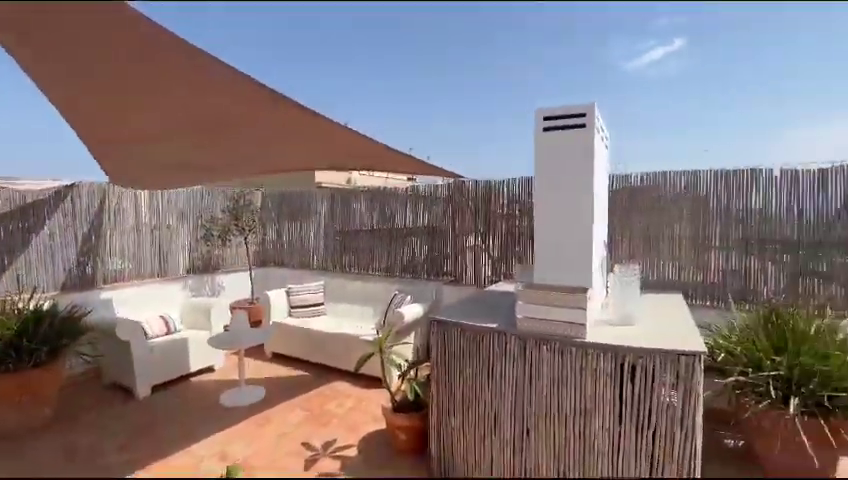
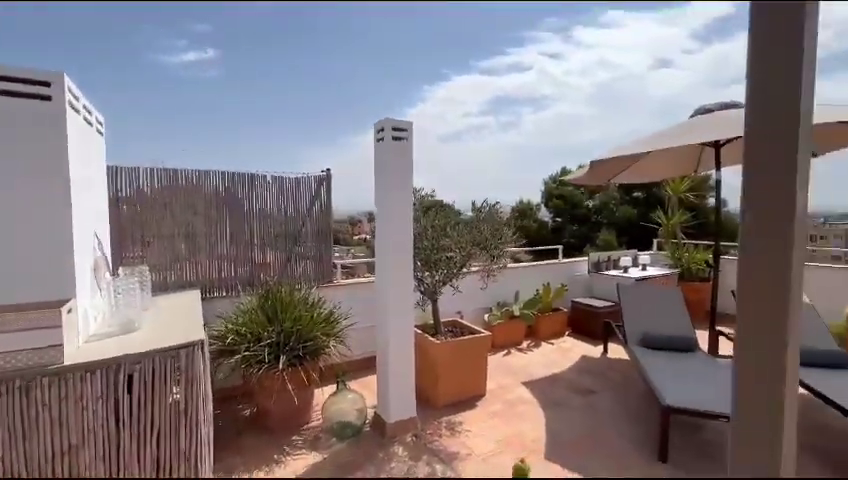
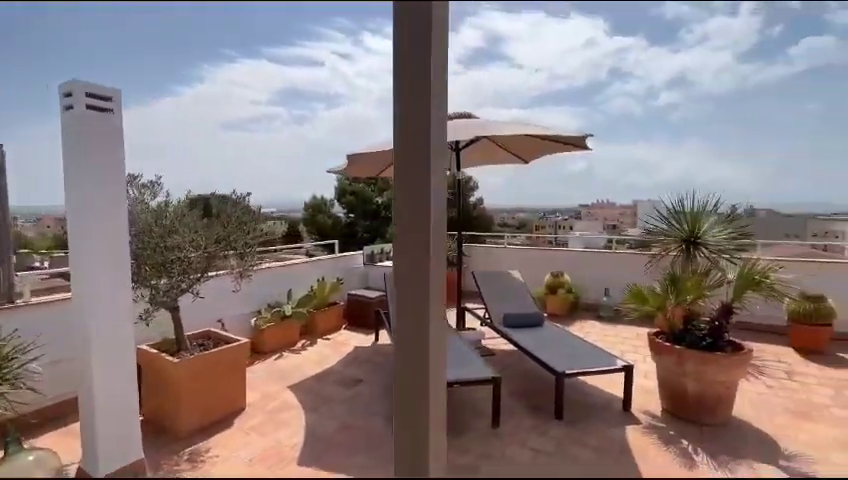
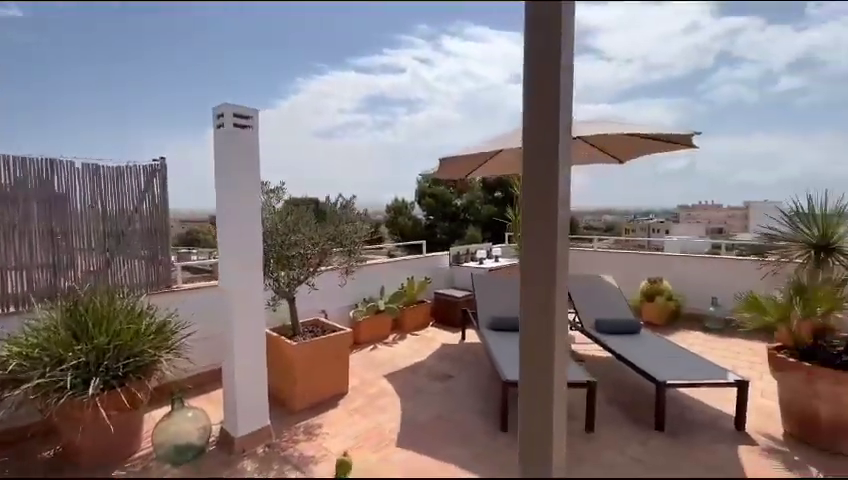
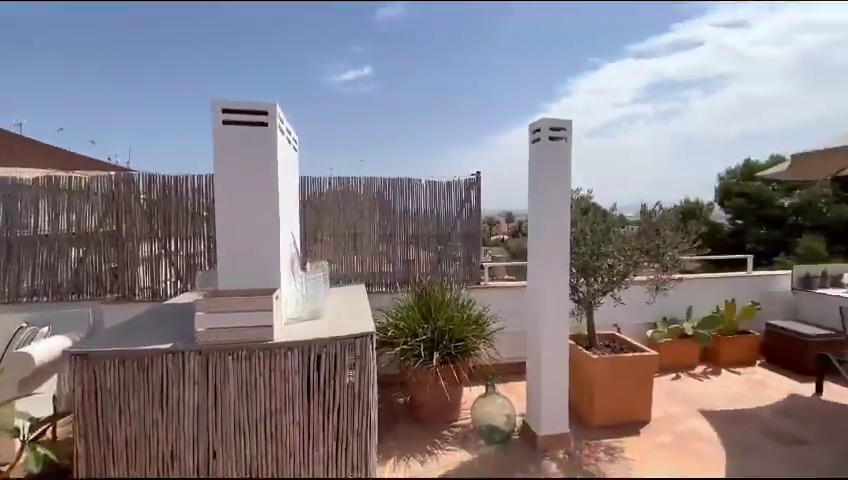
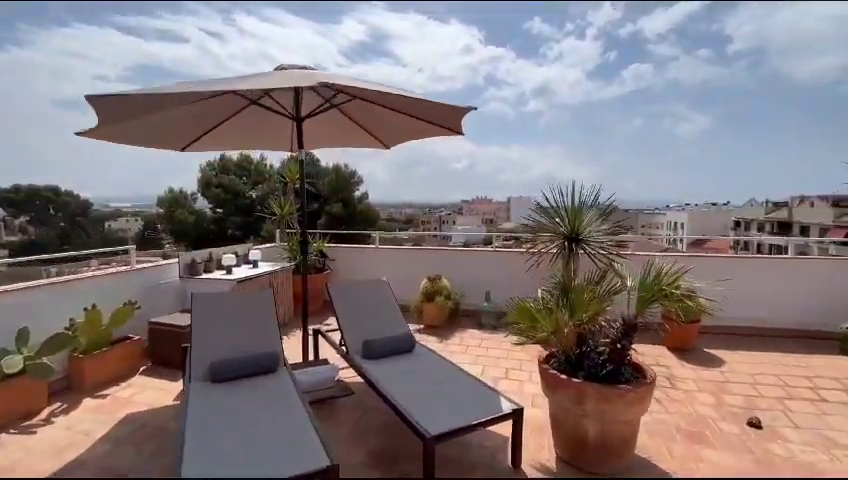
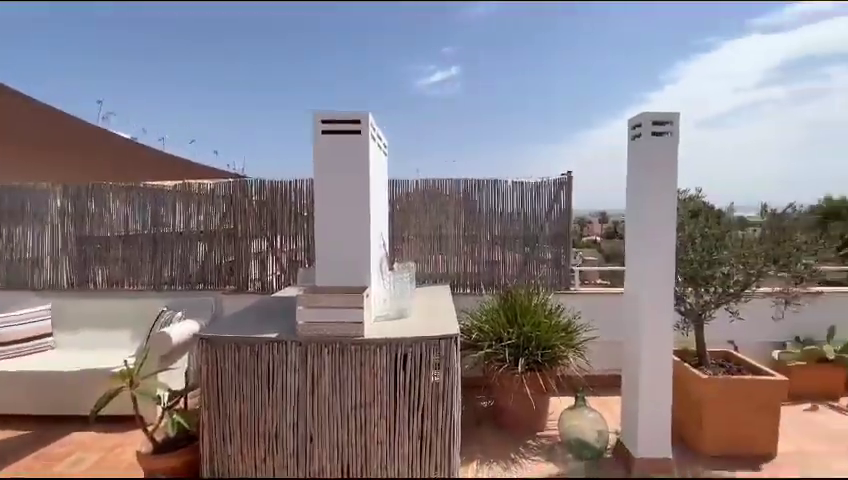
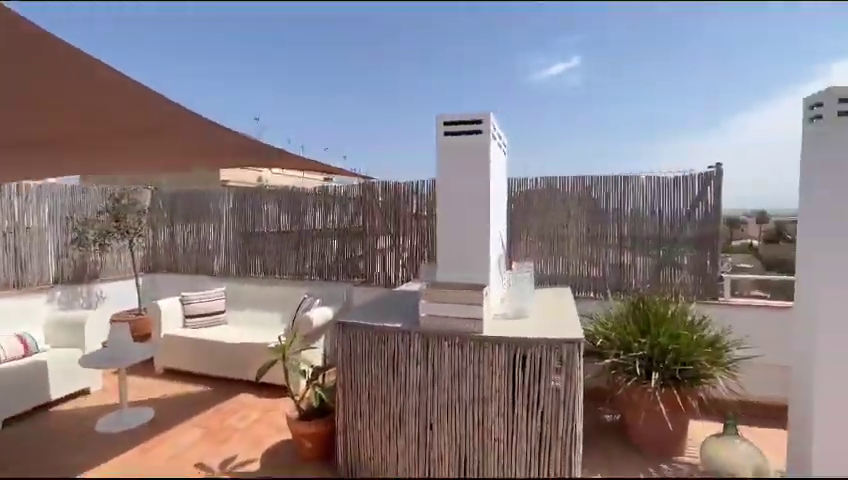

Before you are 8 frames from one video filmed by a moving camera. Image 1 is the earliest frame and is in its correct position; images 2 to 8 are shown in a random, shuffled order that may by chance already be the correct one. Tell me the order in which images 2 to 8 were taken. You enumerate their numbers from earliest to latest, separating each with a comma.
8, 7, 5, 2, 4, 3, 6
